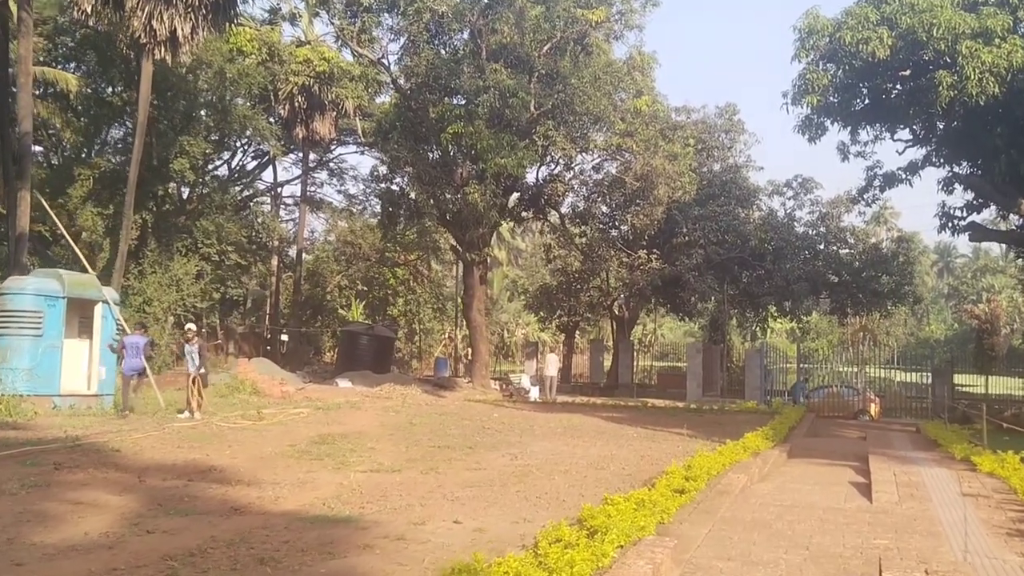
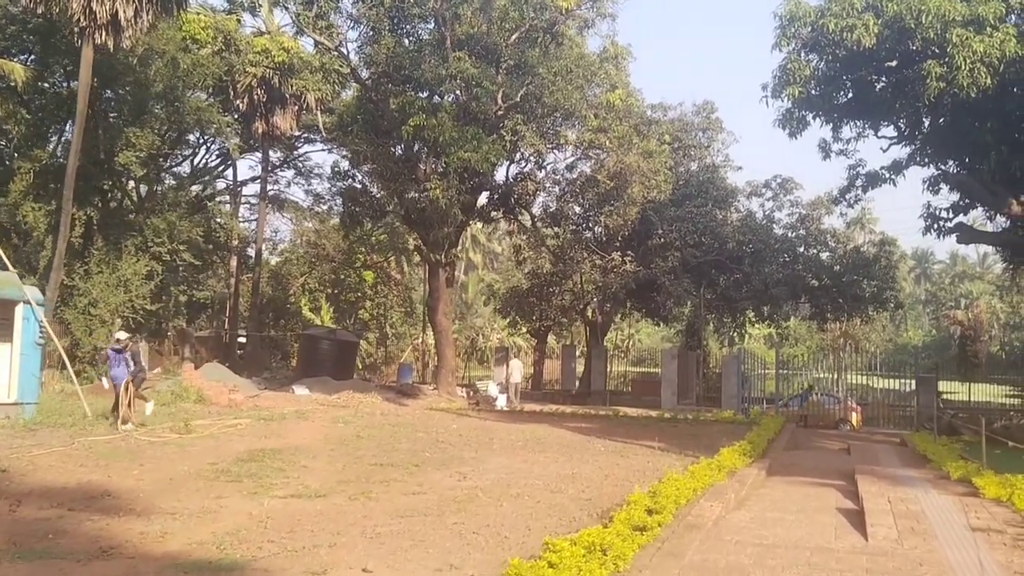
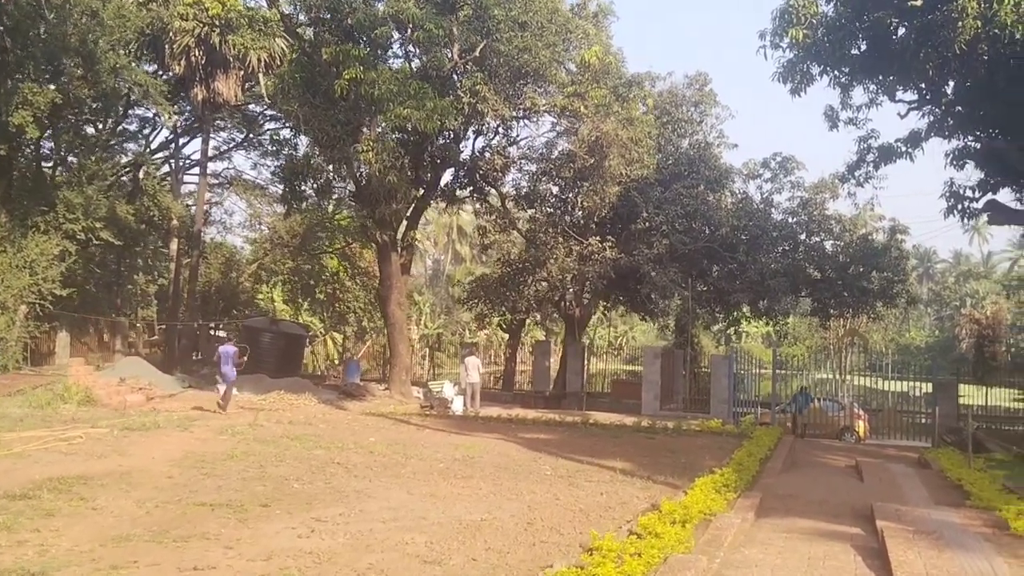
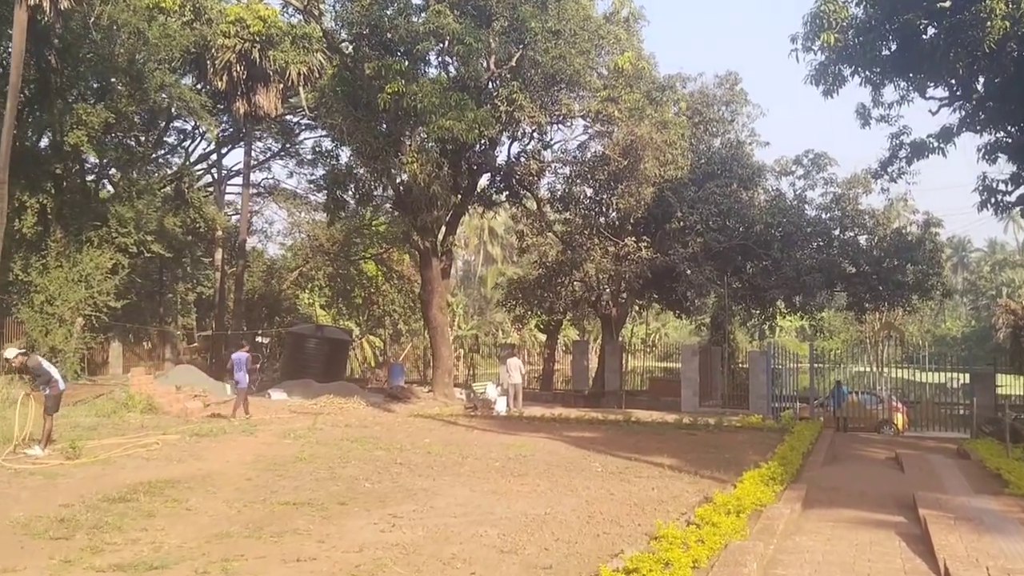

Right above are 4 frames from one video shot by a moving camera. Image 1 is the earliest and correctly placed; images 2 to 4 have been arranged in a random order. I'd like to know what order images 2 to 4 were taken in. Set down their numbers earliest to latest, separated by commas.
2, 4, 3
